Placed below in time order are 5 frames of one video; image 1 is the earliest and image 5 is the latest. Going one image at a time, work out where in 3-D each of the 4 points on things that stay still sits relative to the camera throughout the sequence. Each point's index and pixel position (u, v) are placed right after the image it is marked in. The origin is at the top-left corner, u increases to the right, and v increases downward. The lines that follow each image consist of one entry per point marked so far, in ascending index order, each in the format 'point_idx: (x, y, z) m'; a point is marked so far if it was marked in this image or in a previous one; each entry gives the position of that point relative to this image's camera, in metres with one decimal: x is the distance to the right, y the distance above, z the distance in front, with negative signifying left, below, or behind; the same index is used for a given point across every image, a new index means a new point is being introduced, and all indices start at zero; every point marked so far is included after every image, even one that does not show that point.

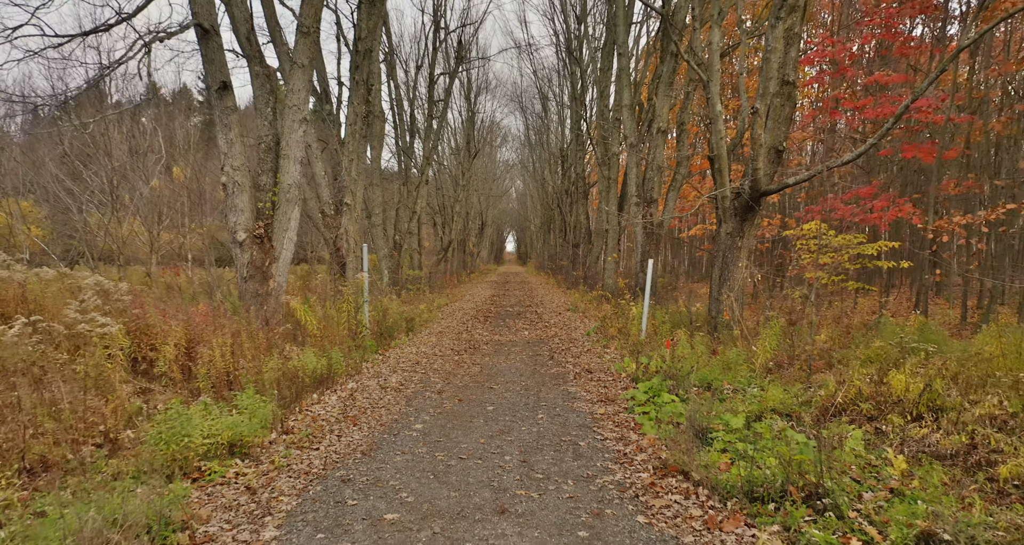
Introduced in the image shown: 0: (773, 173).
0: (+3.9, +1.5, +8.4) m
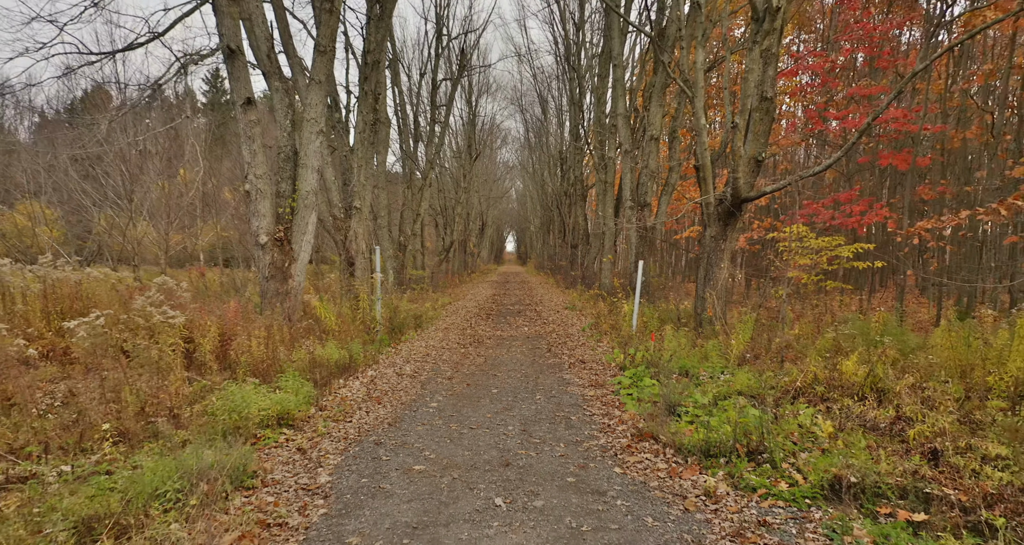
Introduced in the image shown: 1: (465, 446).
0: (+4.0, +1.5, +9.1) m
1: (-0.3, -1.3, +4.3) m
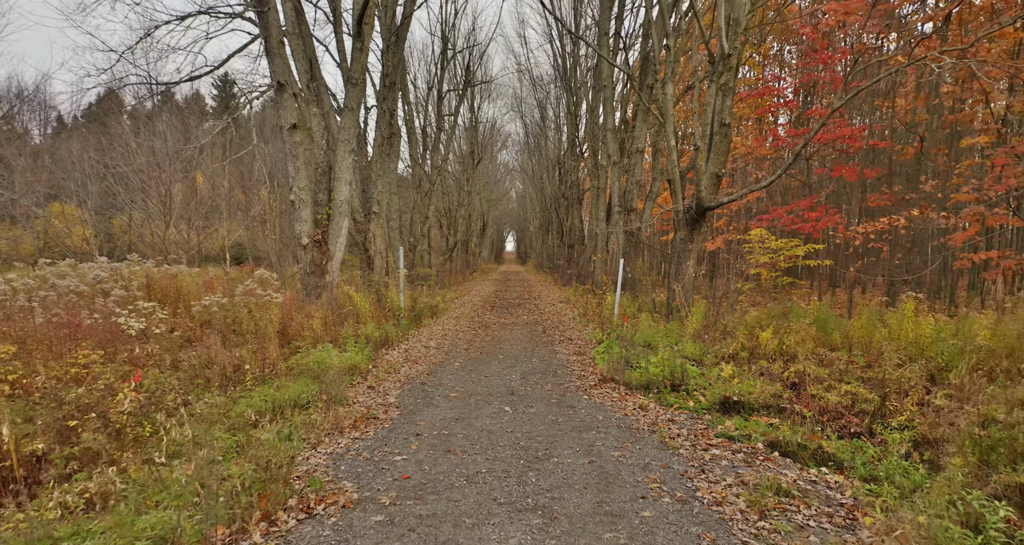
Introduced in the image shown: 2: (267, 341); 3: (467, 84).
0: (+4.0, +1.6, +11.1) m
1: (-0.3, -1.2, +6.2) m
2: (-3.2, -0.9, +7.4) m
3: (-1.6, +6.7, +19.9) m
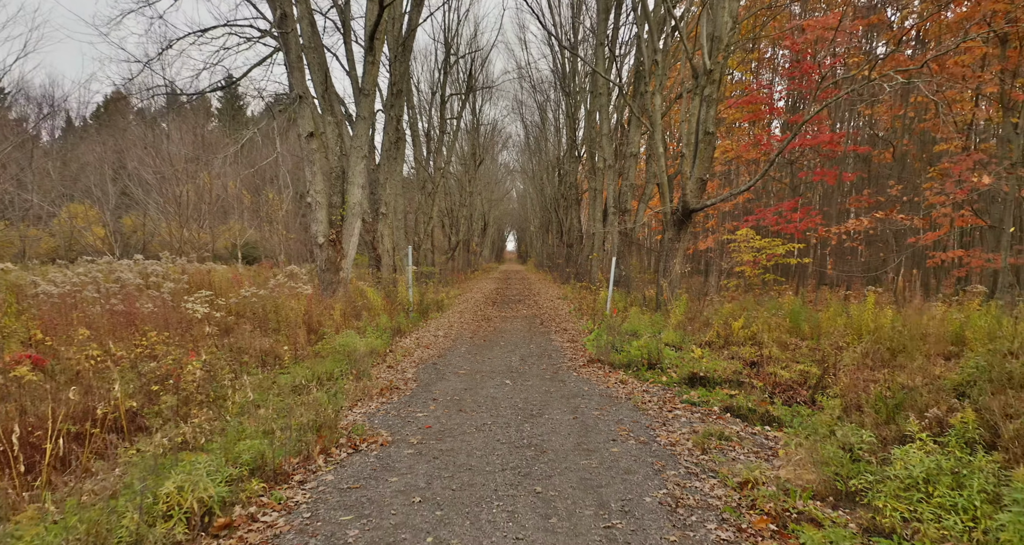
0: (+4.0, +1.6, +12.0) m
1: (-0.3, -1.2, +7.2) m
2: (-3.2, -0.8, +8.3) m
3: (-1.6, +6.8, +20.9) m
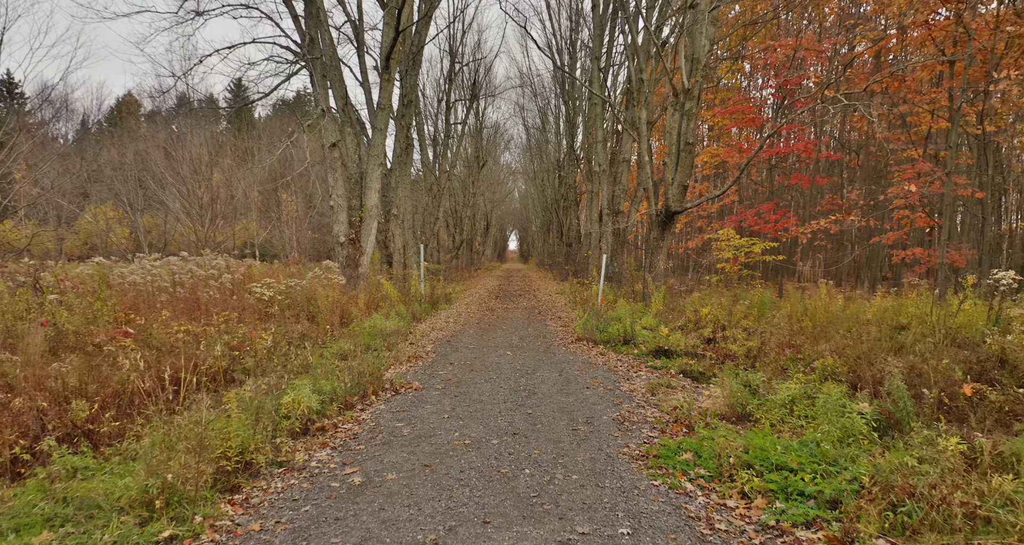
0: (+4.0, +1.8, +13.5) m
1: (-0.3, -1.1, +8.7) m
2: (-3.2, -0.7, +9.8) m
3: (-1.5, +6.9, +22.4) m
